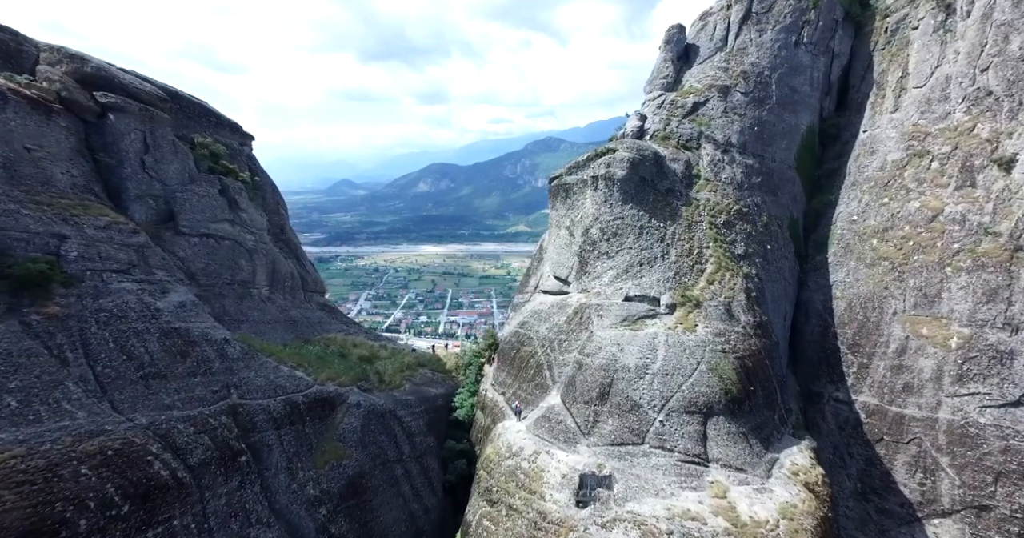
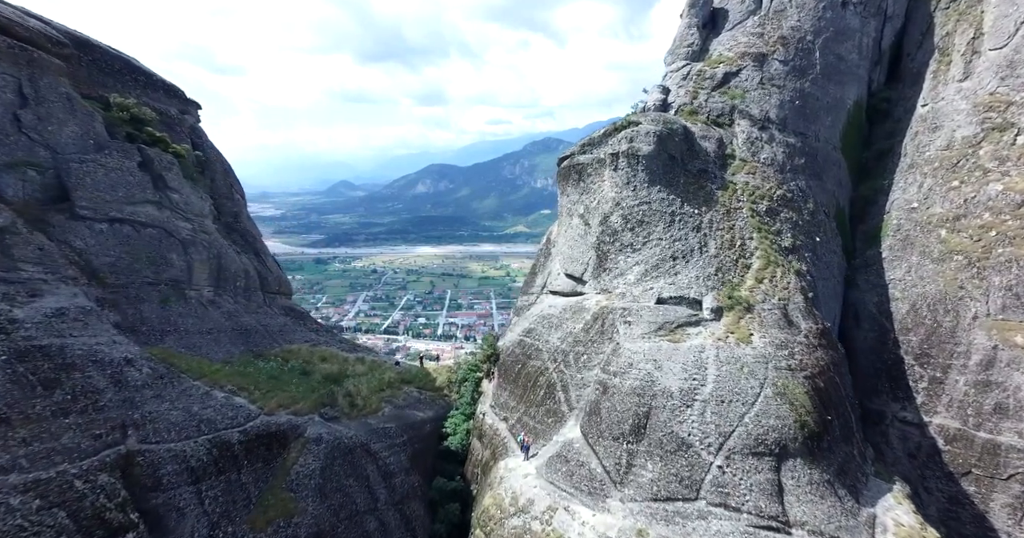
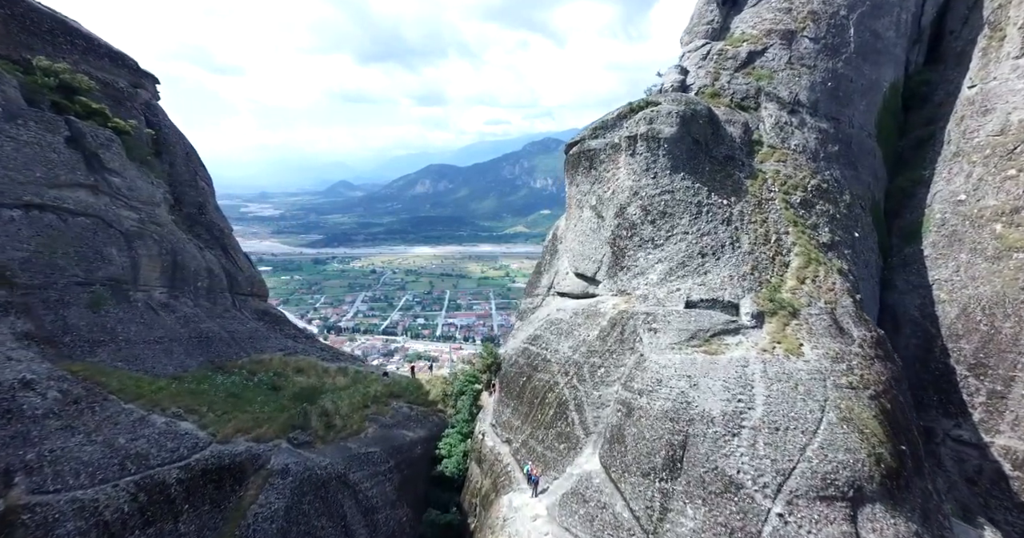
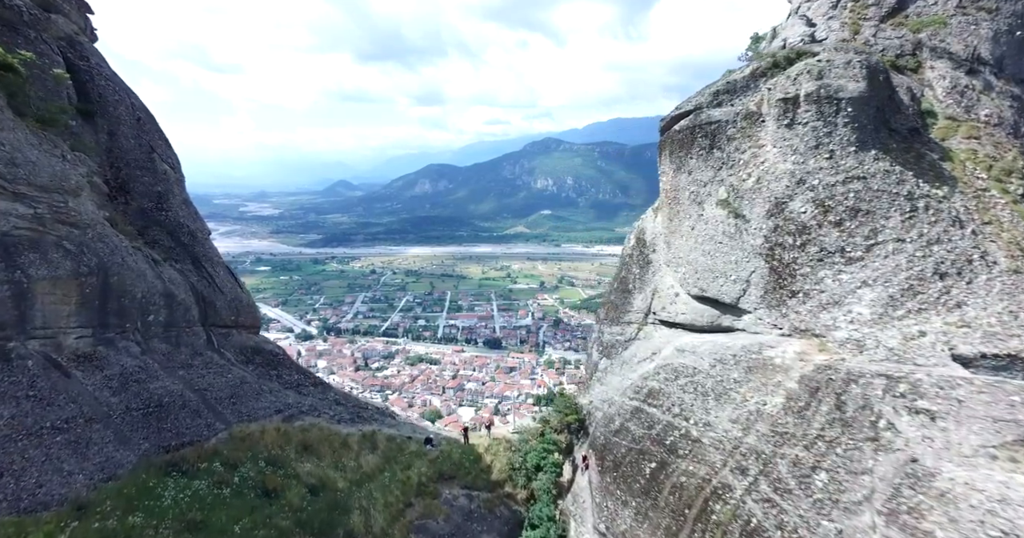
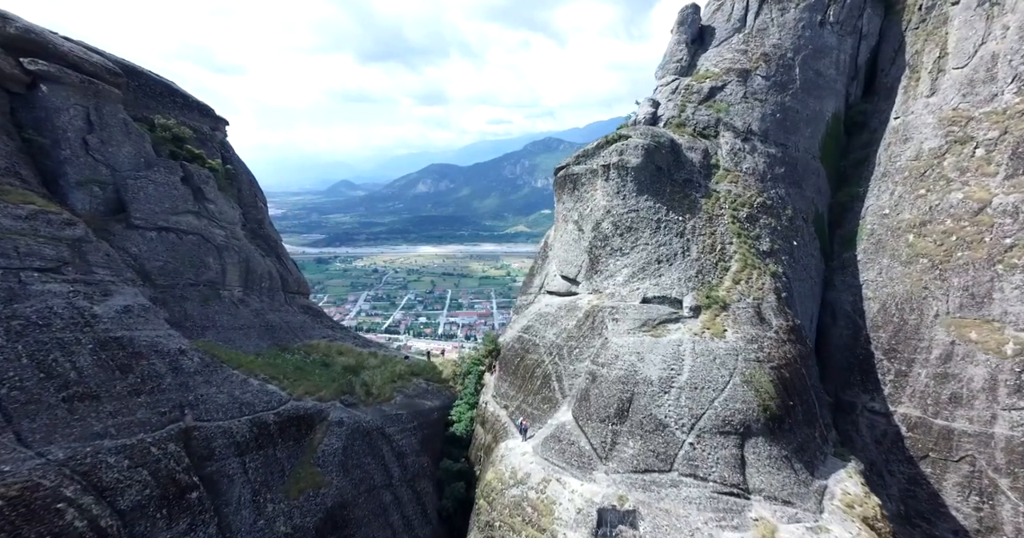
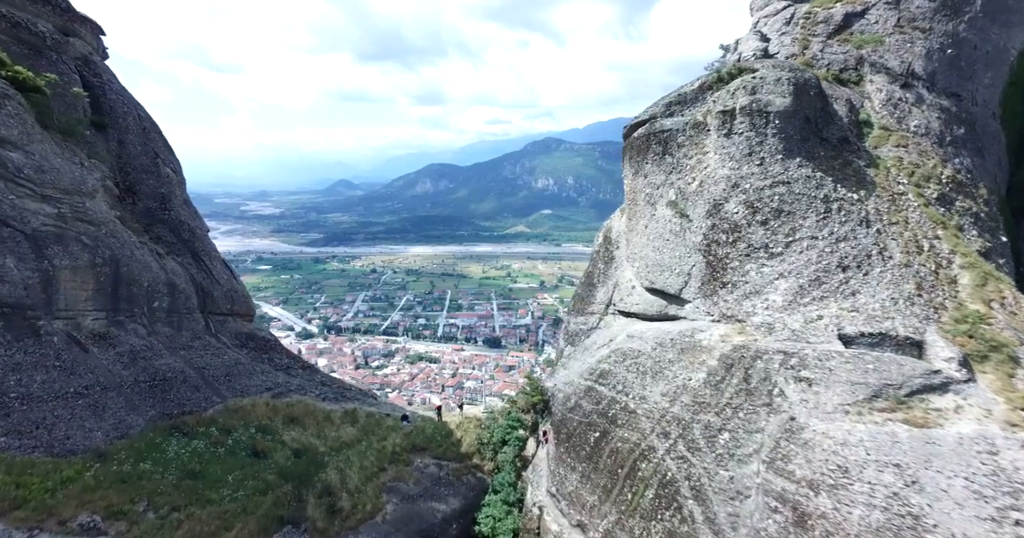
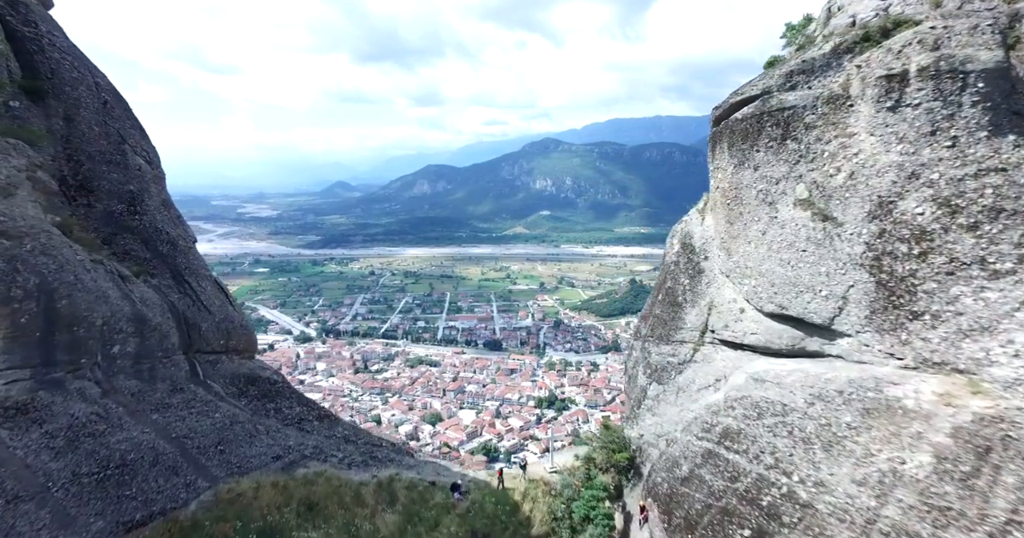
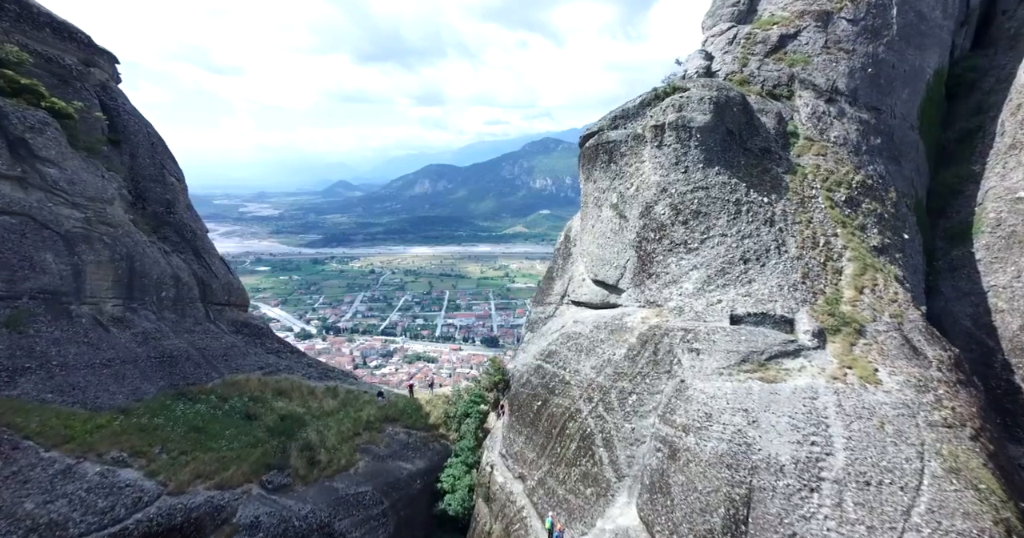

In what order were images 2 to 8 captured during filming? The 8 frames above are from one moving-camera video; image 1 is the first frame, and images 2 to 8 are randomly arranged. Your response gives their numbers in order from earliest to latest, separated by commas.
5, 2, 3, 8, 6, 4, 7
